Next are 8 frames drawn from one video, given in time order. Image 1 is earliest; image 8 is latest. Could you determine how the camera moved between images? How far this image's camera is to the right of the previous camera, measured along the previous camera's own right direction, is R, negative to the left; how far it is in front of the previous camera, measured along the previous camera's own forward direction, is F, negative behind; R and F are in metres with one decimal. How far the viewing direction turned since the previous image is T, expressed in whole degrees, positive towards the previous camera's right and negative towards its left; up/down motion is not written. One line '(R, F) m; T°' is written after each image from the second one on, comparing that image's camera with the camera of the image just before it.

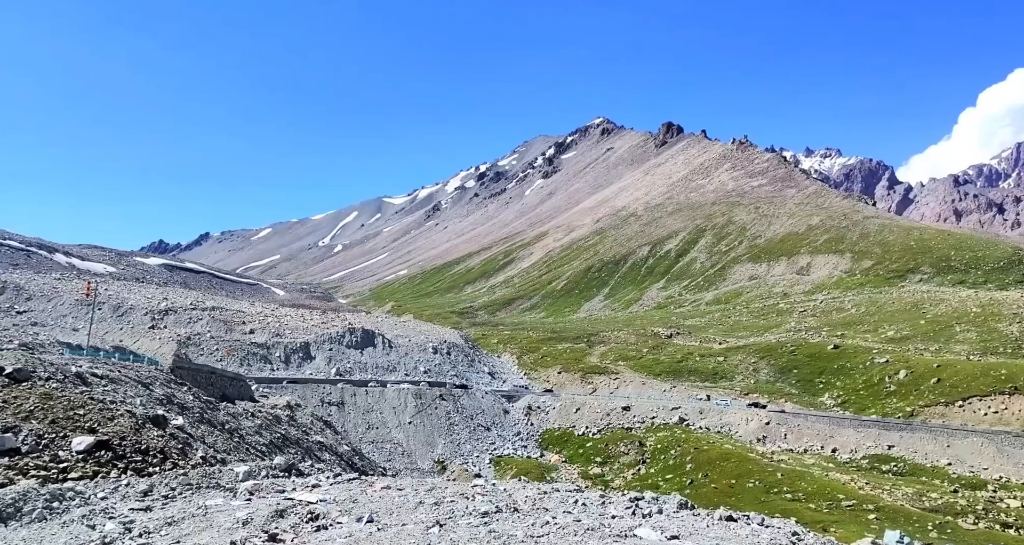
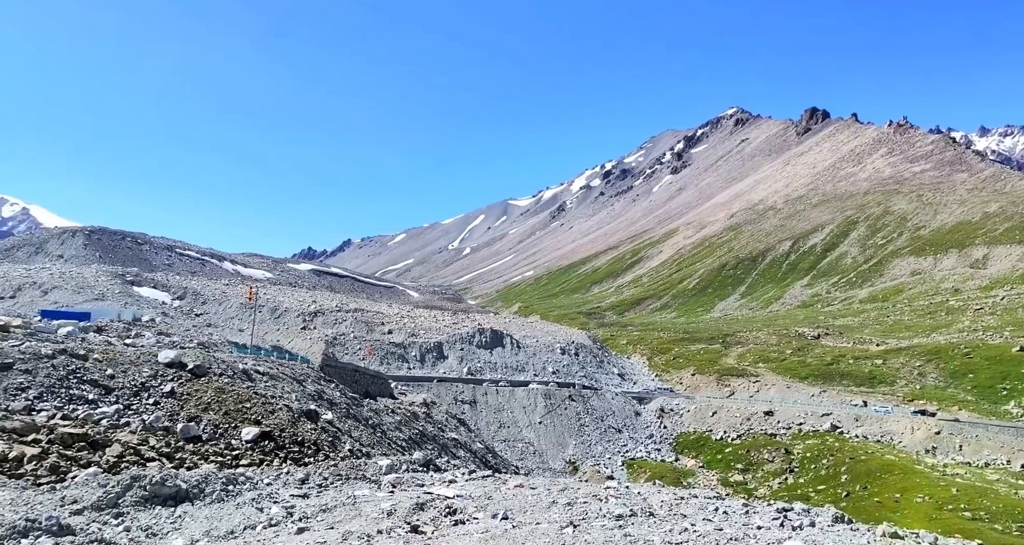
(-0.3, +0.2) m; -10°
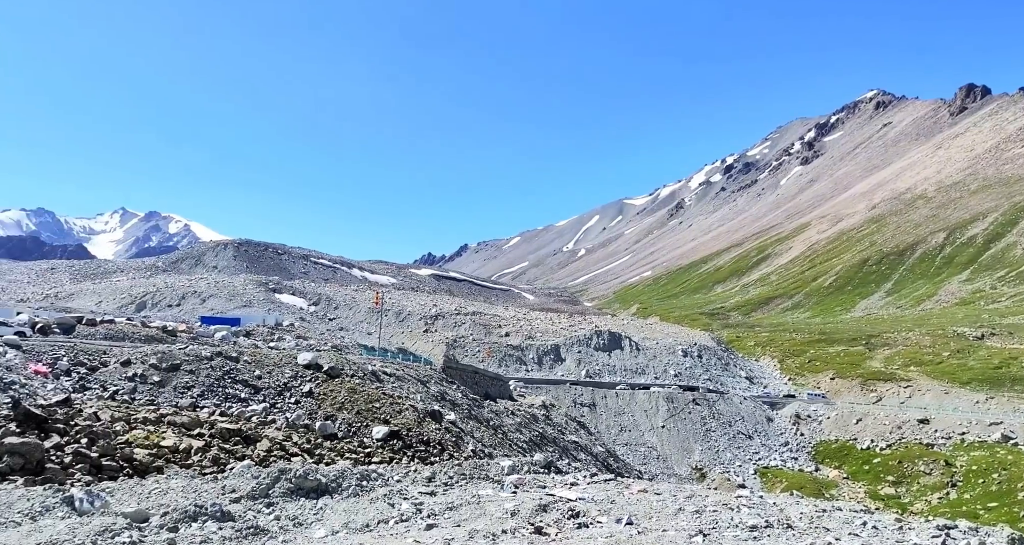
(-0.4, +0.5) m; -9°
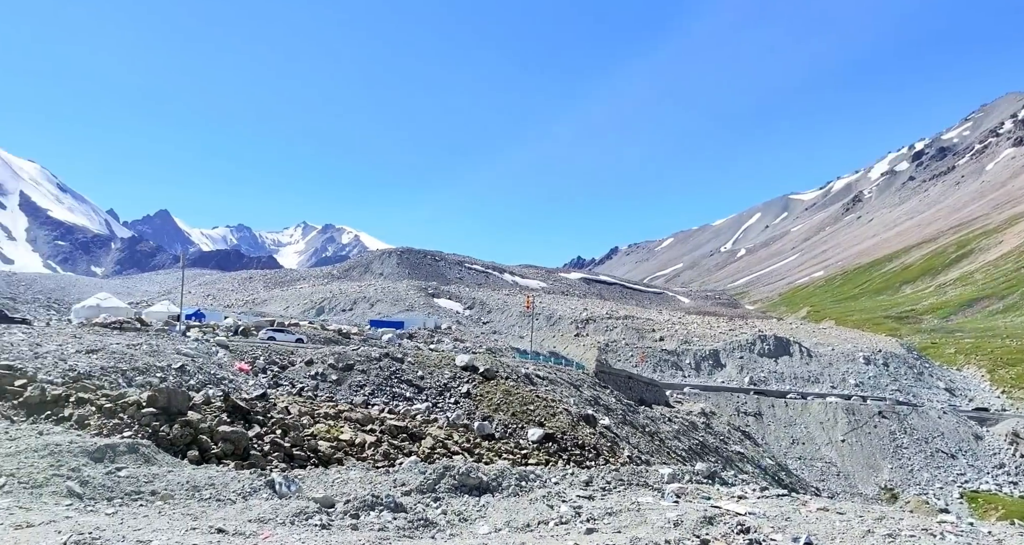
(-0.6, +1.4) m; -12°
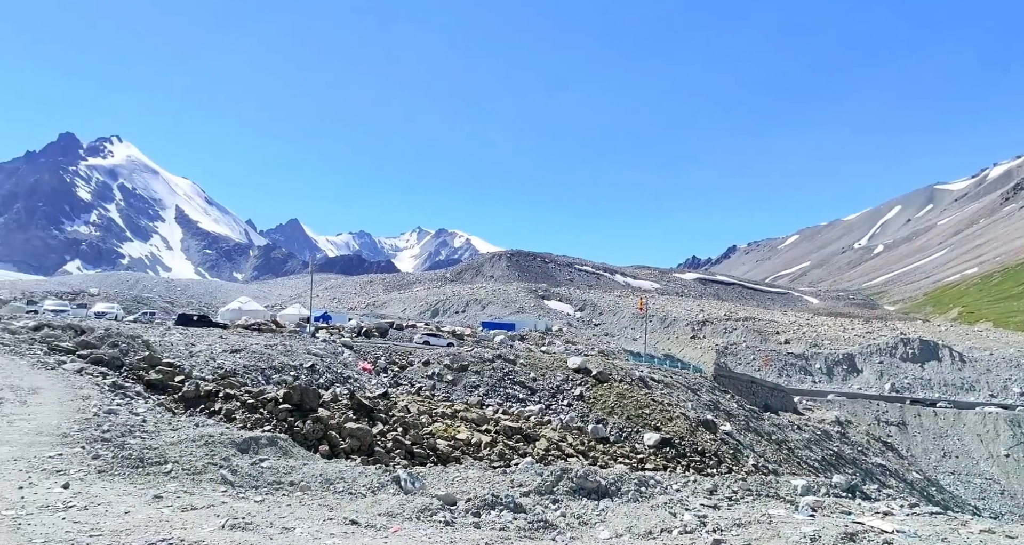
(-0.5, +1.5) m; -9°
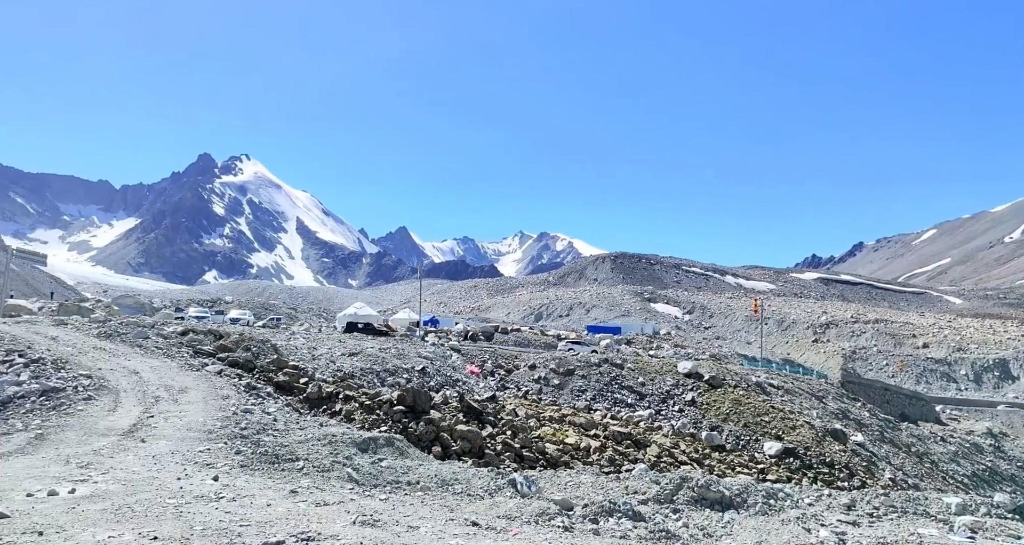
(-2.3, -0.4) m; -9°
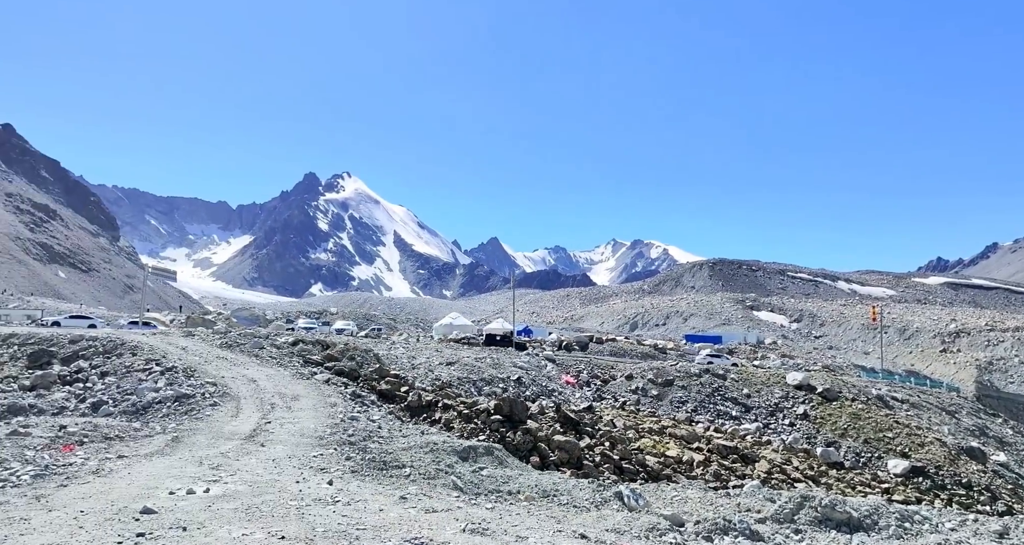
(-5.9, -1.0) m; -8°
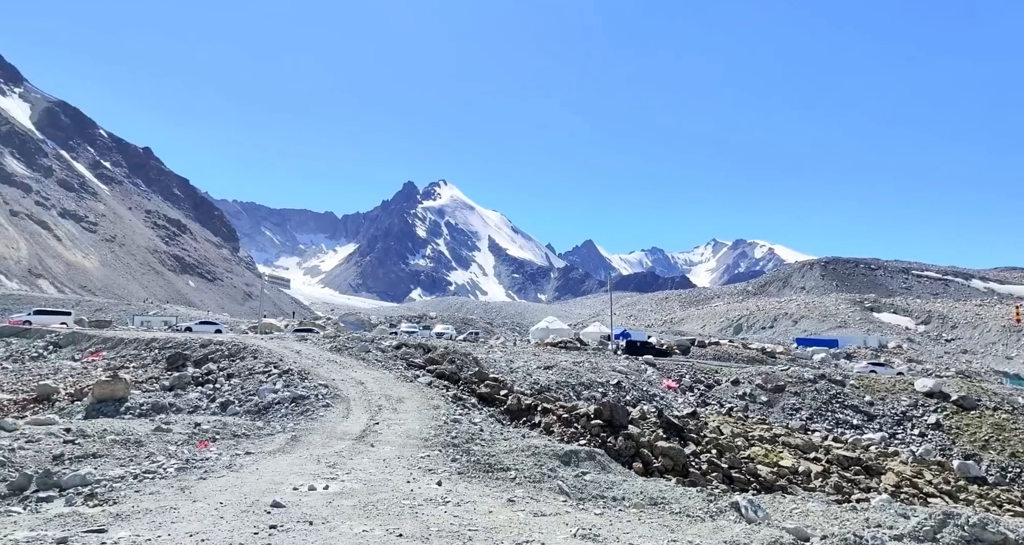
(-6.5, +3.5) m; -8°
